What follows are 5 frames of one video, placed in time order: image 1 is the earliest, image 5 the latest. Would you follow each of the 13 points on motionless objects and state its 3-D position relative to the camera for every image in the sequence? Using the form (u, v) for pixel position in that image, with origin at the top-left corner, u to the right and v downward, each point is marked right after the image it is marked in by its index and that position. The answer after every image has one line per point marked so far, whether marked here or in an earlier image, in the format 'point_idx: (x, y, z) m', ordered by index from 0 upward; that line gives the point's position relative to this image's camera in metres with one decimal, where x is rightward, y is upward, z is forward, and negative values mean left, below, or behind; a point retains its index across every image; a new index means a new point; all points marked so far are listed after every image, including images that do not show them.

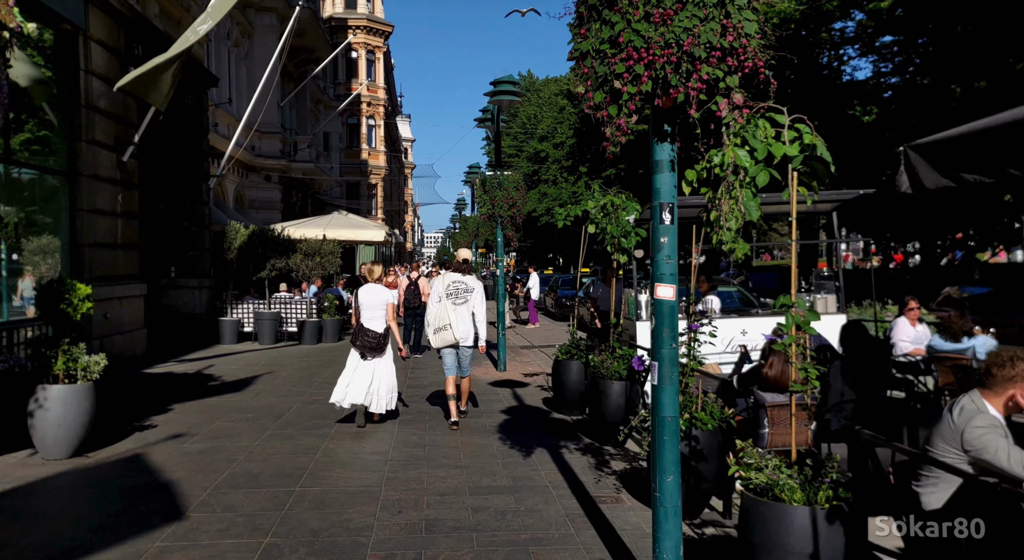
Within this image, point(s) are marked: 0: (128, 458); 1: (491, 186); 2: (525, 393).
0: (-3.5, -1.6, +6.3) m
1: (-0.4, +1.6, +11.9) m
2: (+0.2, -1.6, +9.8) m
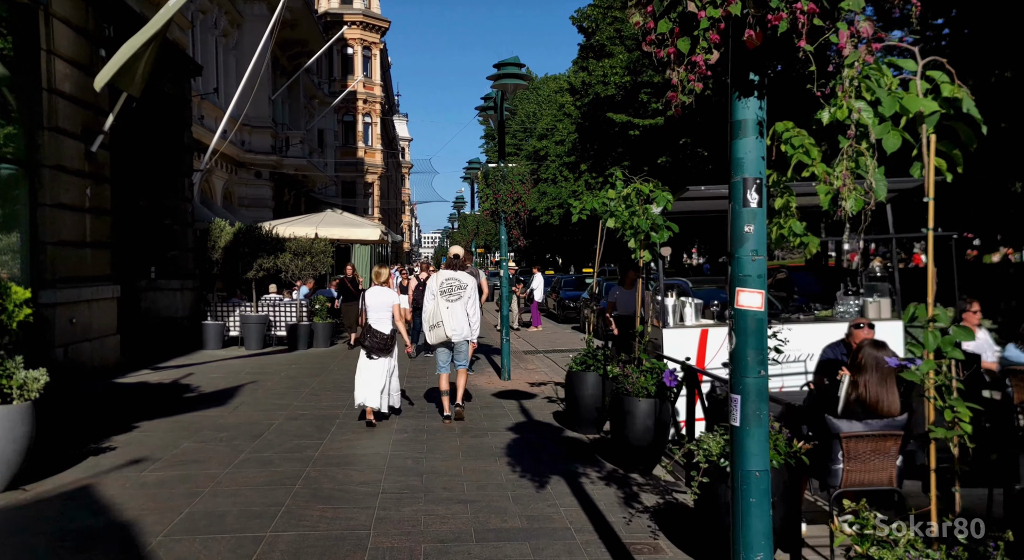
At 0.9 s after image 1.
0: (-3.4, -1.6, +5.4) m
1: (-0.3, +1.6, +10.9) m
2: (+0.3, -1.6, +8.9) m
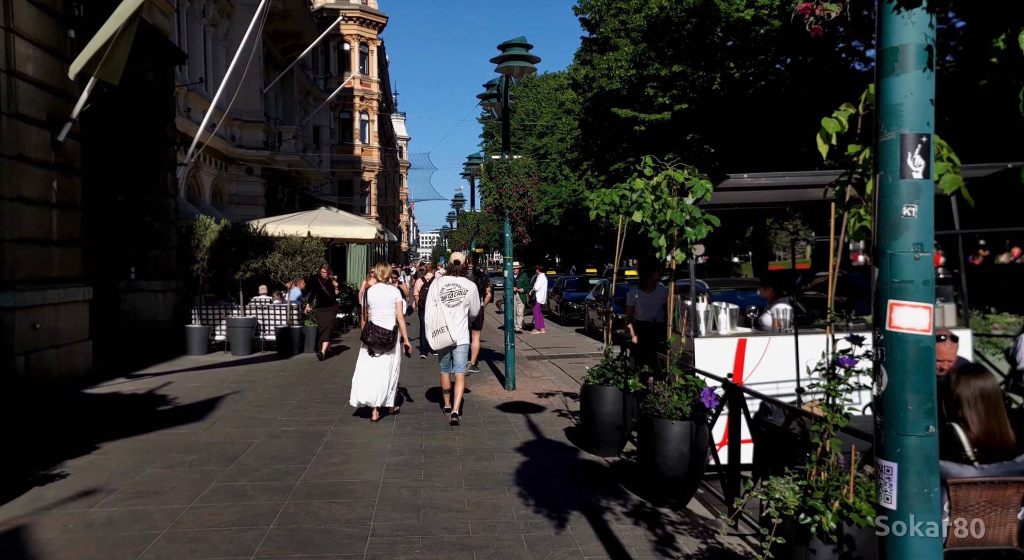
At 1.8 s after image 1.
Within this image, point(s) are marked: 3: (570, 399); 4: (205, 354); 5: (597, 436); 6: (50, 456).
0: (-3.4, -1.7, +4.5) m
1: (-0.2, +1.6, +10.1) m
2: (+0.4, -1.7, +8.0) m
3: (+0.8, -1.6, +9.2) m
4: (-6.0, -1.4, +13.4) m
5: (+0.8, -1.5, +6.5) m
6: (-4.2, -1.6, +6.3) m
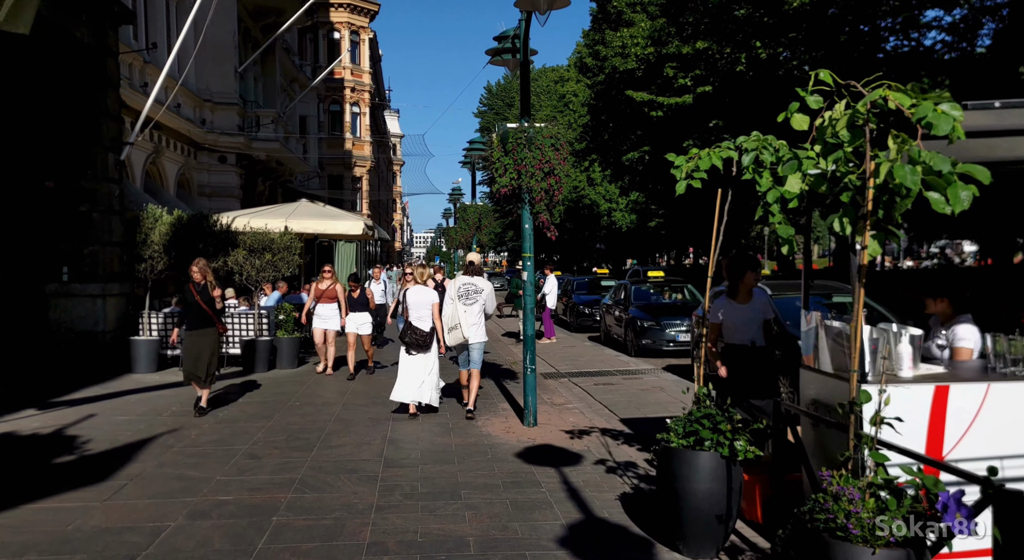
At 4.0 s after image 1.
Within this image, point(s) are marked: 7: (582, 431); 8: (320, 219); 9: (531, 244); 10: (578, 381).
0: (-3.1, -1.7, +2.2) m
1: (0.0, +1.5, +7.8) m
2: (+0.6, -1.7, +5.7) m
3: (+1.0, -1.7, +7.0) m
4: (-5.8, -1.5, +11.1) m
5: (+1.1, -1.5, +4.2) m
6: (-3.9, -1.6, +3.9) m
7: (+0.8, -1.7, +7.6) m
8: (-4.2, +1.3, +14.8) m
9: (+0.2, +0.4, +8.0) m
10: (+1.0, -1.6, +10.9) m
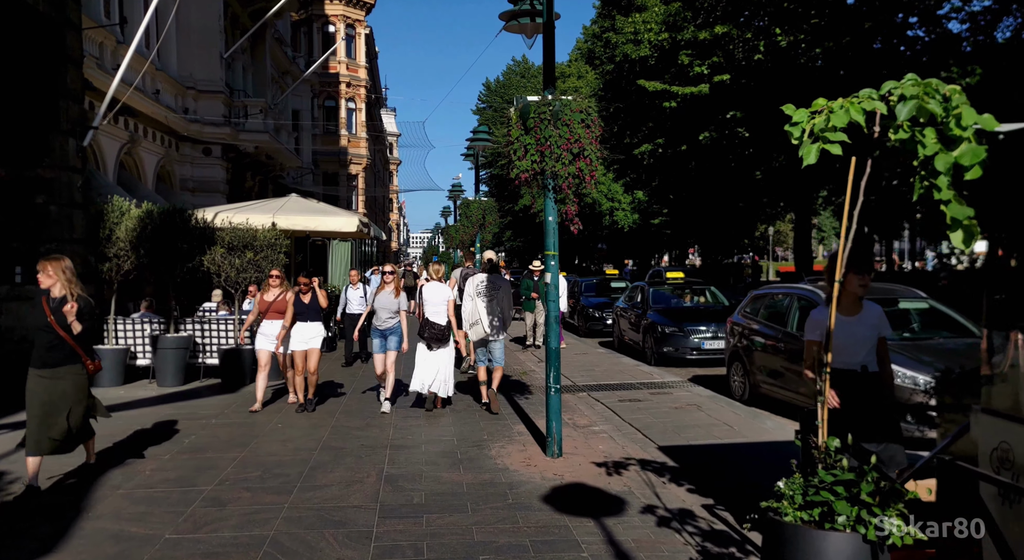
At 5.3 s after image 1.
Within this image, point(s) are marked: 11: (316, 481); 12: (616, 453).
0: (-2.8, -1.7, +0.9) m
1: (+0.2, +1.5, +6.5) m
2: (+0.8, -1.7, +4.5) m
3: (+1.2, -1.7, +5.7) m
4: (-5.6, -1.5, +9.8) m
5: (+1.3, -1.5, +2.9) m
6: (-3.7, -1.7, +2.6) m
7: (+1.0, -1.7, +6.3) m
8: (-4.0, +1.3, +13.5) m
9: (+0.4, +0.4, +6.8) m
10: (+1.2, -1.6, +9.6) m
11: (-1.7, -1.7, +5.8) m
12: (+1.0, -1.7, +6.7) m
